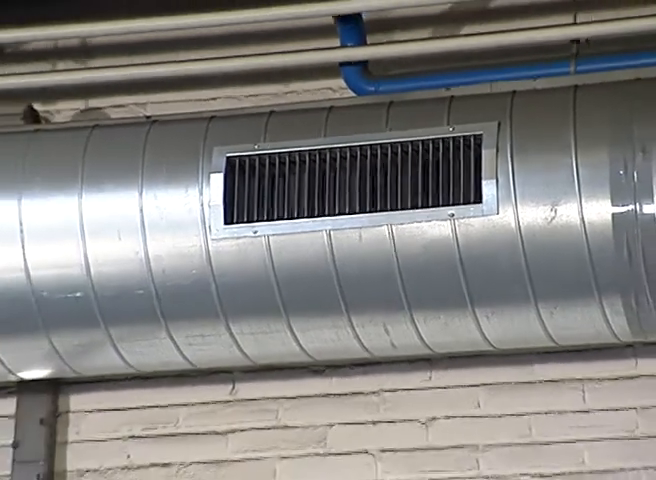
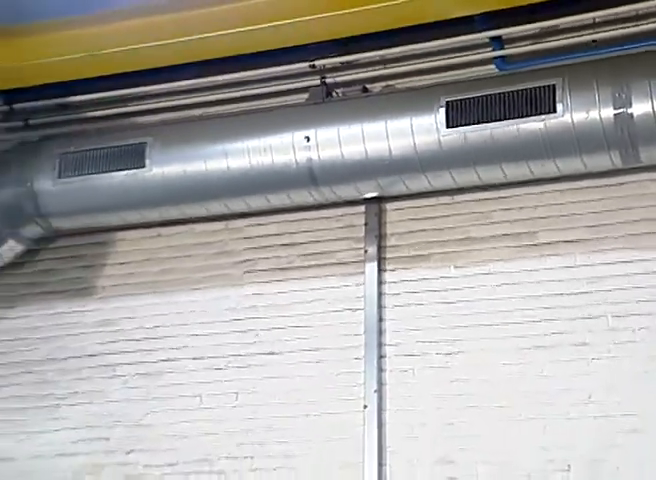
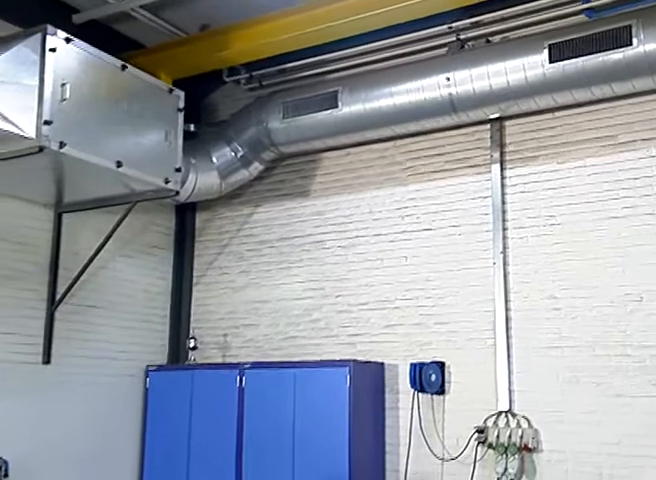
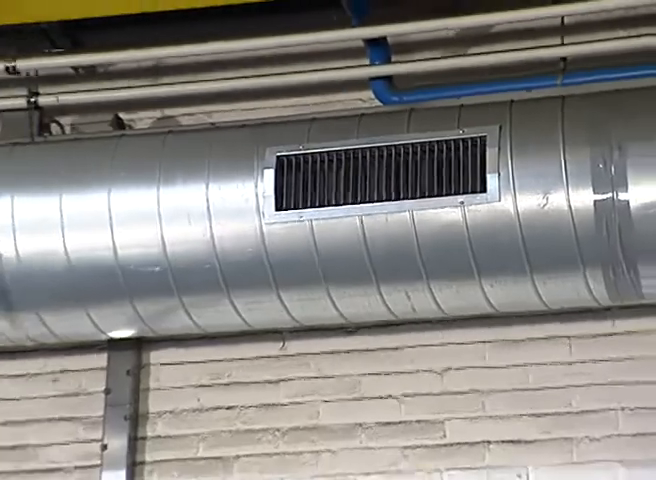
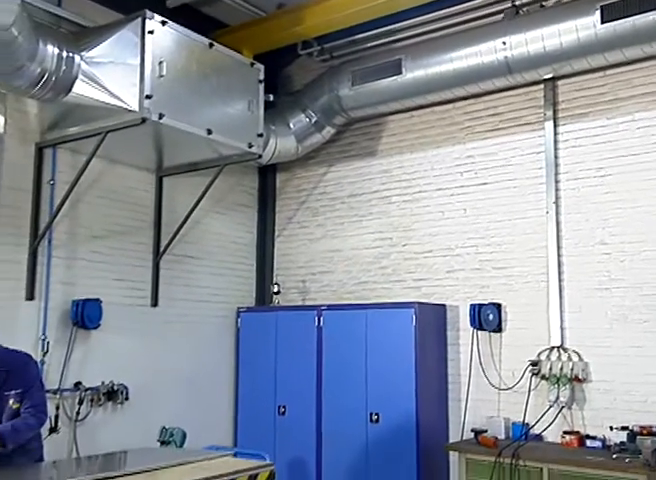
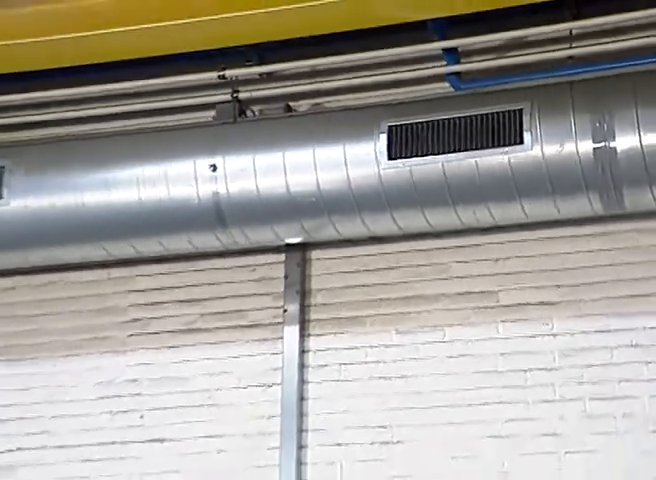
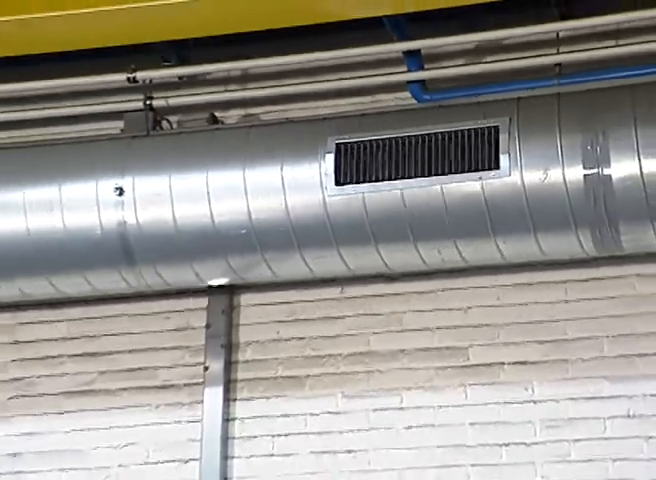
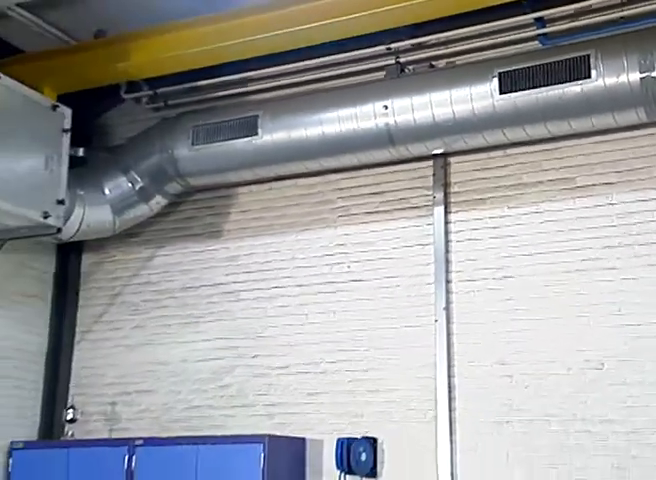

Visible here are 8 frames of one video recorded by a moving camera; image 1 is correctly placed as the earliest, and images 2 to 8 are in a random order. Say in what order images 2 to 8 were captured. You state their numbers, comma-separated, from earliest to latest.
4, 7, 6, 2, 8, 3, 5
